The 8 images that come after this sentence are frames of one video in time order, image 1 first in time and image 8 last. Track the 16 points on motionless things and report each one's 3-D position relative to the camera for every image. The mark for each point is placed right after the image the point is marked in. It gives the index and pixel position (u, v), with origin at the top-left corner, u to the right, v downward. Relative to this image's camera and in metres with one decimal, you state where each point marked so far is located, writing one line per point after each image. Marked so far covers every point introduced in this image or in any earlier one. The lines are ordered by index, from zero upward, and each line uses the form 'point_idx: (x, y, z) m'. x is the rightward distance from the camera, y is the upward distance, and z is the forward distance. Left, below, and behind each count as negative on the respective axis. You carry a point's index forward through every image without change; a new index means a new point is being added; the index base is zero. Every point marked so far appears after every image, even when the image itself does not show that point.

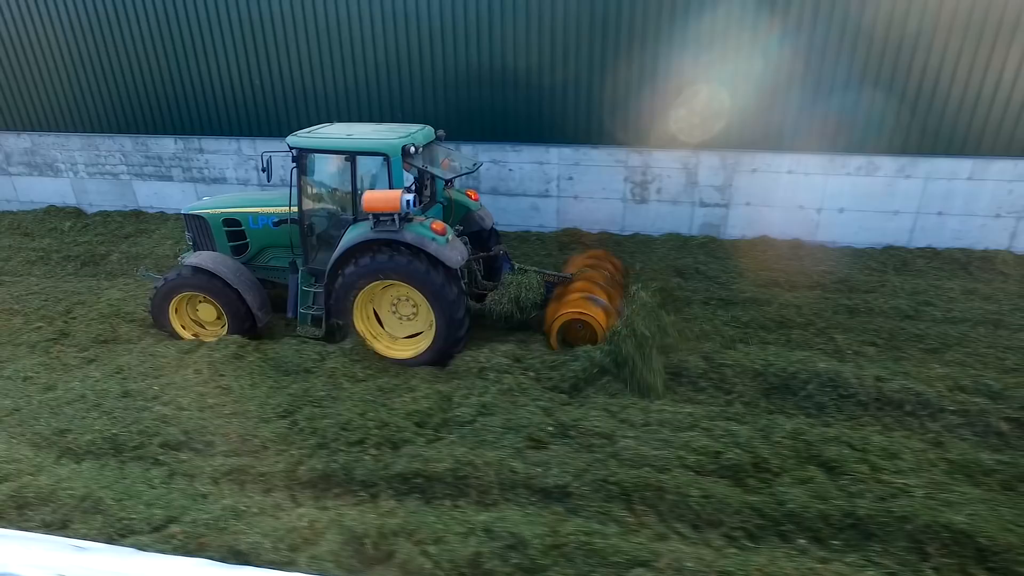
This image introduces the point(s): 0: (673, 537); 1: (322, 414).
0: (+0.6, -0.9, +2.6) m
1: (-0.9, -0.6, +3.3) m
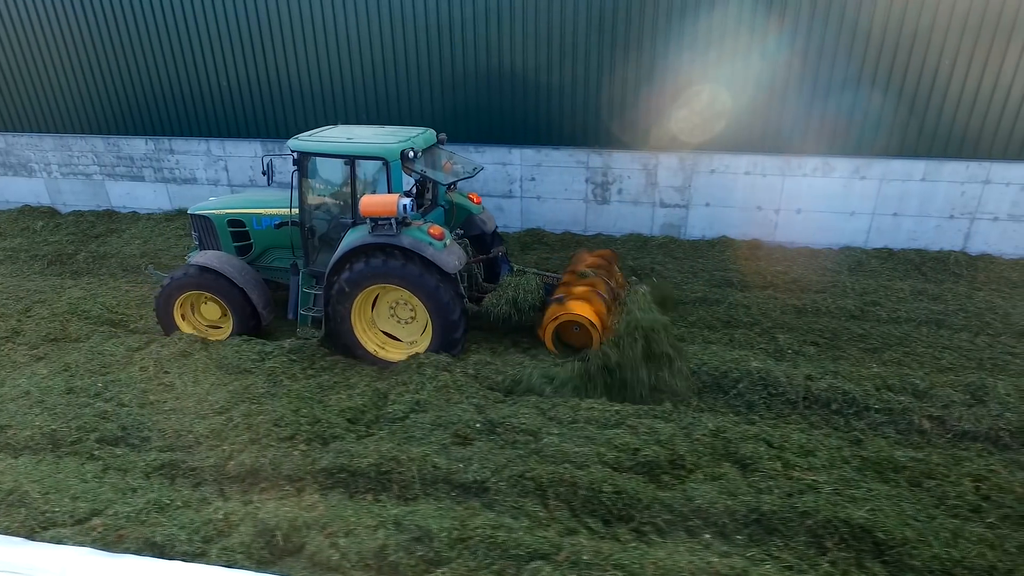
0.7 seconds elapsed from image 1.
0: (+0.3, -0.9, +2.7) m
1: (-1.2, -0.6, +3.4) m
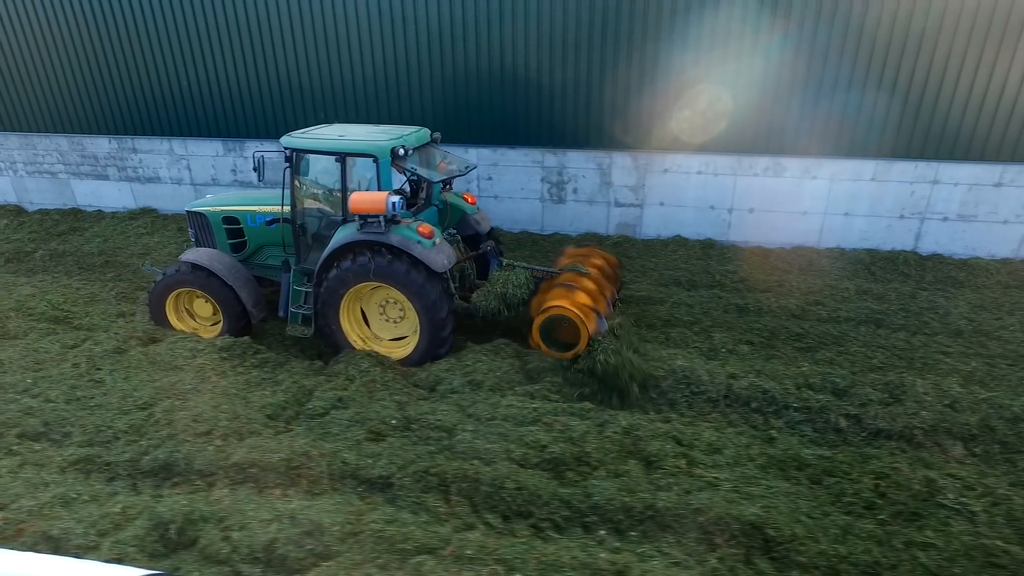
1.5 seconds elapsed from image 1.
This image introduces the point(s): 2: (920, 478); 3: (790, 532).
0: (-0.1, -0.9, +2.7) m
1: (-1.6, -0.6, +3.4) m
2: (+1.7, -0.8, +2.9) m
3: (+1.0, -0.9, +2.6) m
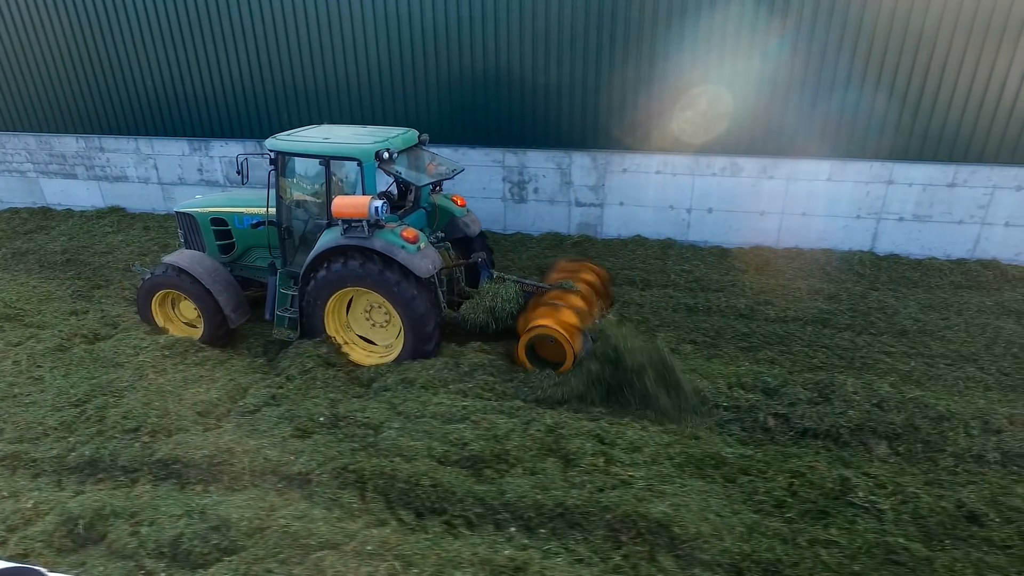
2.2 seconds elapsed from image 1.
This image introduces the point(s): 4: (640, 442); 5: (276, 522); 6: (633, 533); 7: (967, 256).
0: (-0.5, -0.9, +2.7) m
1: (-2.0, -0.6, +3.5) m
2: (+1.3, -0.8, +2.9) m
3: (+0.7, -0.9, +2.6) m
4: (+0.6, -0.7, +3.1) m
5: (-0.9, -0.9, +2.6) m
6: (+0.5, -0.9, +2.6) m
7: (+3.6, +0.3, +5.7) m
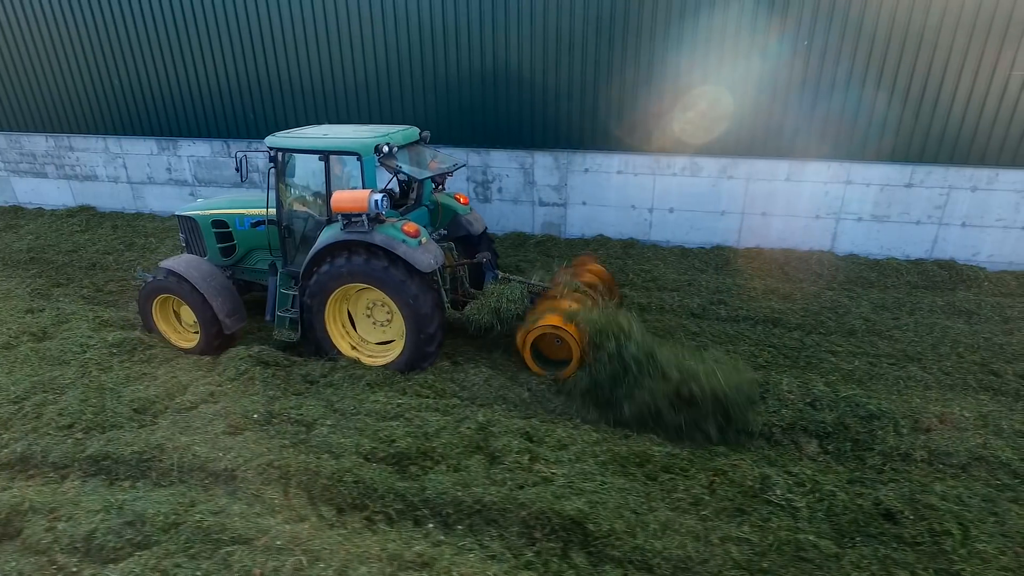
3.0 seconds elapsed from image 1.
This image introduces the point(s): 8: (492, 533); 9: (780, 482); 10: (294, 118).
0: (-0.8, -0.9, +2.7) m
1: (-2.3, -0.6, +3.5) m
2: (+1.0, -0.8, +2.9) m
3: (+0.4, -0.9, +2.6) m
4: (+0.3, -0.7, +3.2) m
5: (-1.2, -0.9, +2.6) m
6: (+0.1, -0.9, +2.7) m
7: (+3.3, +0.3, +5.7) m
8: (-0.1, -0.9, +2.7) m
9: (+1.1, -0.8, +2.9) m
10: (-2.1, +1.7, +6.9) m
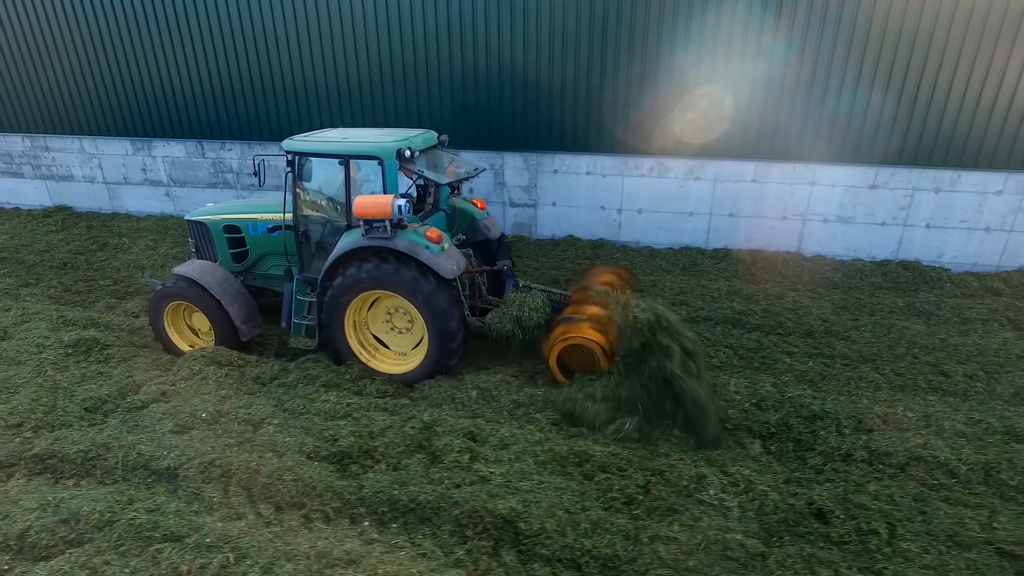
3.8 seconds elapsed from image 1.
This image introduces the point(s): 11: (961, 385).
0: (-1.1, -0.9, +2.8) m
1: (-2.5, -0.6, +3.5) m
2: (+0.8, -0.8, +3.0) m
3: (+0.1, -0.9, +2.7) m
4: (0.0, -0.7, +3.2) m
5: (-1.5, -0.9, +2.7) m
6: (-0.1, -0.9, +2.7) m
7: (+3.1, +0.2, +5.7) m
8: (-0.3, -0.9, +2.7) m
9: (+0.8, -0.8, +2.9) m
10: (-2.4, +1.7, +6.9) m
11: (+2.4, -0.5, +3.8) m
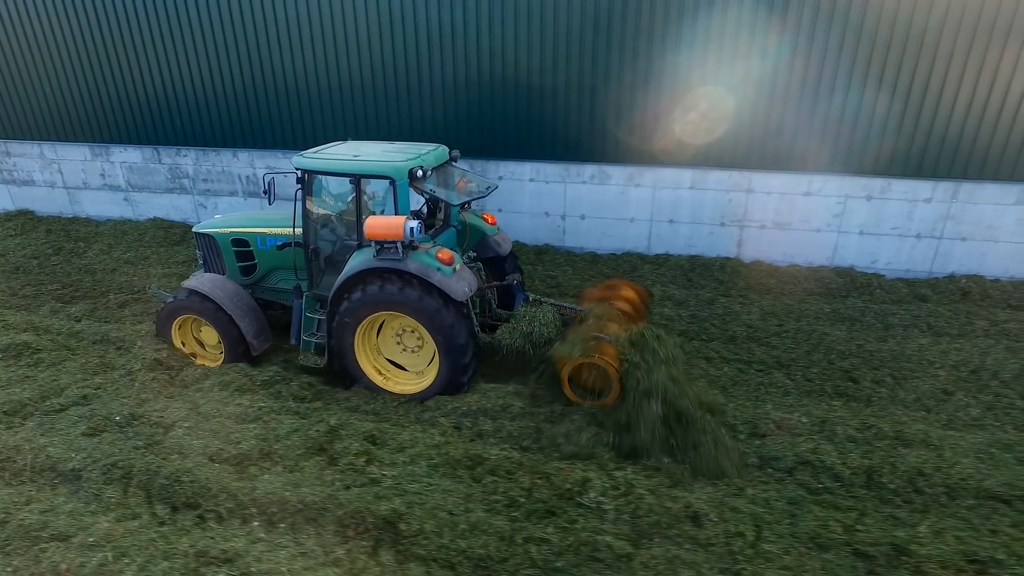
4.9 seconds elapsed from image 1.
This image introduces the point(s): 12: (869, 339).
0: (-1.5, -0.9, +2.9) m
1: (-3.0, -0.6, +3.6) m
2: (+0.3, -0.8, +3.1) m
3: (-0.4, -0.9, +2.8) m
4: (-0.5, -0.7, +3.3) m
5: (-1.9, -0.9, +2.8) m
6: (-0.6, -1.0, +2.8) m
7: (+2.6, +0.2, +5.8) m
8: (-0.8, -1.0, +2.8) m
9: (+0.4, -0.8, +3.0) m
10: (-2.8, +1.6, +7.0) m
11: (+1.9, -0.6, +3.9) m
12: (+2.3, -0.3, +4.5) m
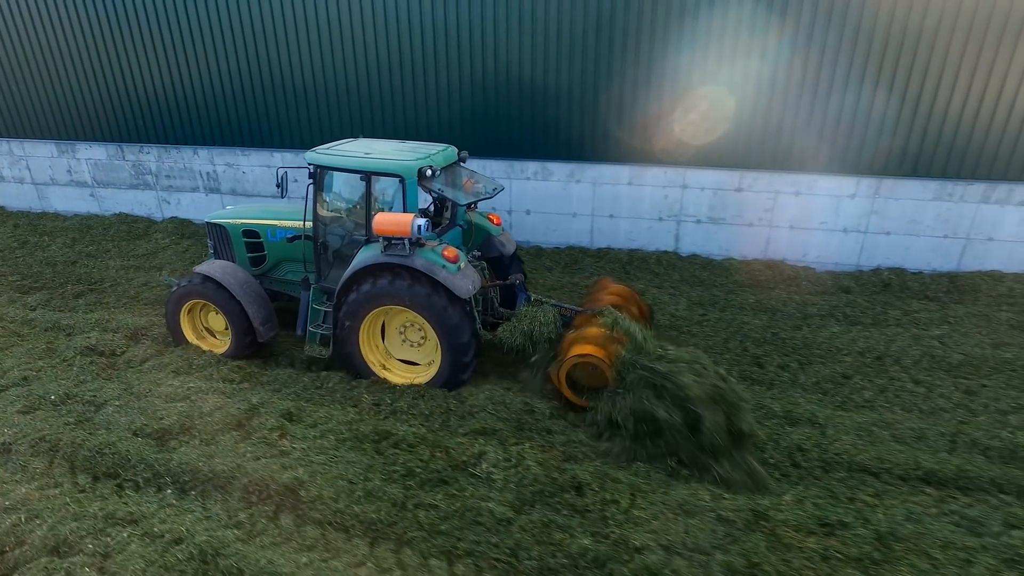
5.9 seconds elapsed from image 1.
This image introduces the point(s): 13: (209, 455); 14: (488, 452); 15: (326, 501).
0: (-2.0, -0.9, +3.1) m
1: (-3.5, -0.5, +3.8) m
2: (-0.2, -0.8, +3.3) m
3: (-0.8, -0.9, +3.0) m
4: (-0.9, -0.7, +3.5) m
5: (-2.4, -0.8, +3.0) m
6: (-1.0, -0.9, +3.0) m
7: (+2.2, +0.3, +6.0) m
8: (-1.3, -0.9, +3.0) m
9: (-0.1, -0.8, +3.2) m
10: (-3.3, +1.7, +7.2) m
11: (+1.5, -0.5, +4.1) m
12: (+1.8, -0.3, +4.7) m
13: (-1.4, -0.8, +3.2) m
14: (-0.1, -0.8, +3.2) m
15: (-0.8, -0.9, +2.9) m
